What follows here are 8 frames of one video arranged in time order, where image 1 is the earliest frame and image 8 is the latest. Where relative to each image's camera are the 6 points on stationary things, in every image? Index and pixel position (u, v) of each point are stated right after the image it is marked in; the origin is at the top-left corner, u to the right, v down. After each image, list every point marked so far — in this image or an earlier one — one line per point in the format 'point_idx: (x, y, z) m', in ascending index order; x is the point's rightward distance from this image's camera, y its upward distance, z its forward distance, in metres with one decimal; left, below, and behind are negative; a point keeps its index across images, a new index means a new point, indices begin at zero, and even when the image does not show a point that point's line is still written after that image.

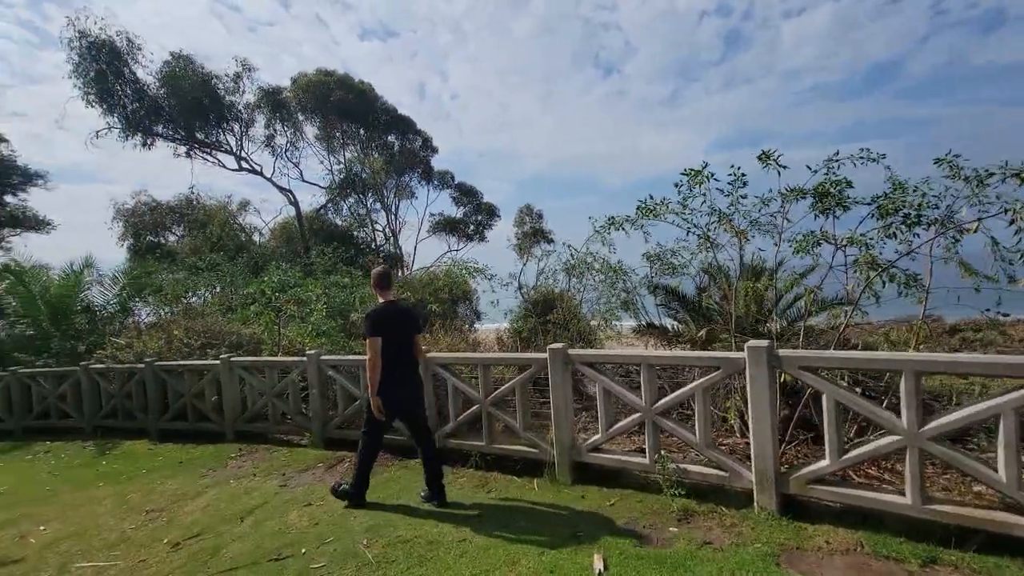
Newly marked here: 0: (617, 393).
0: (+0.9, -0.9, +4.3) m
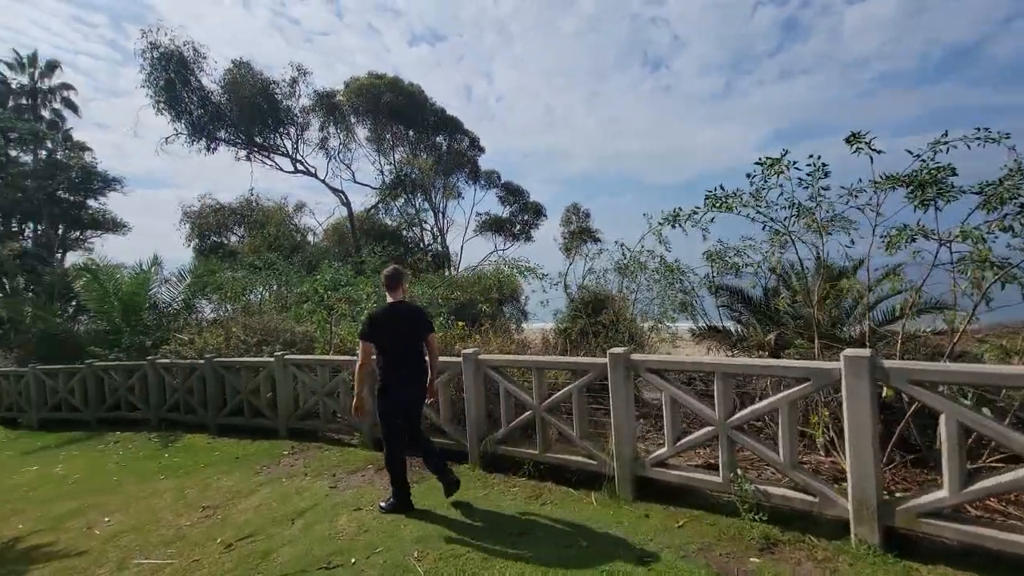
0: (+1.4, -0.9, +3.9) m
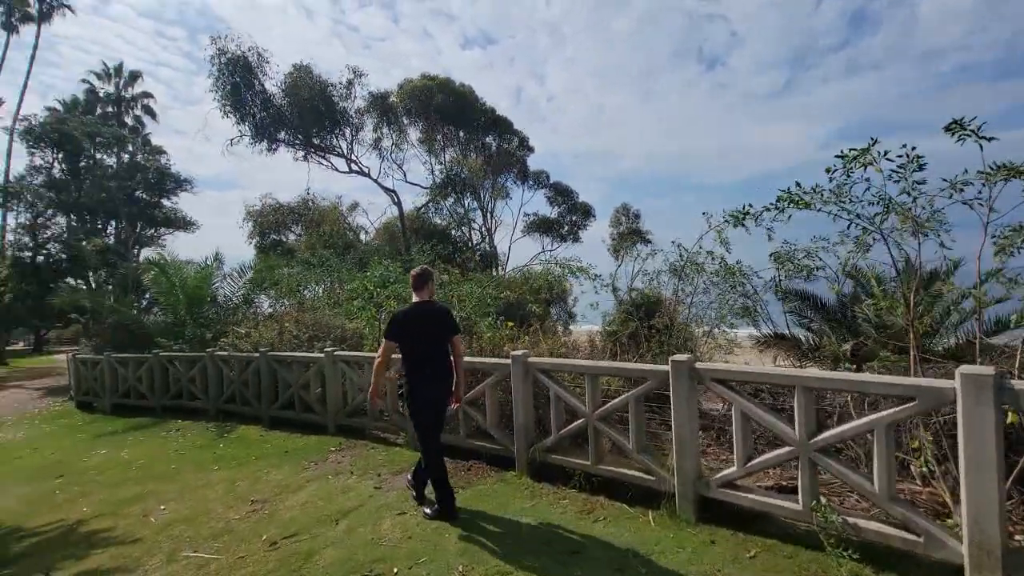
0: (+1.8, -0.9, +3.5) m
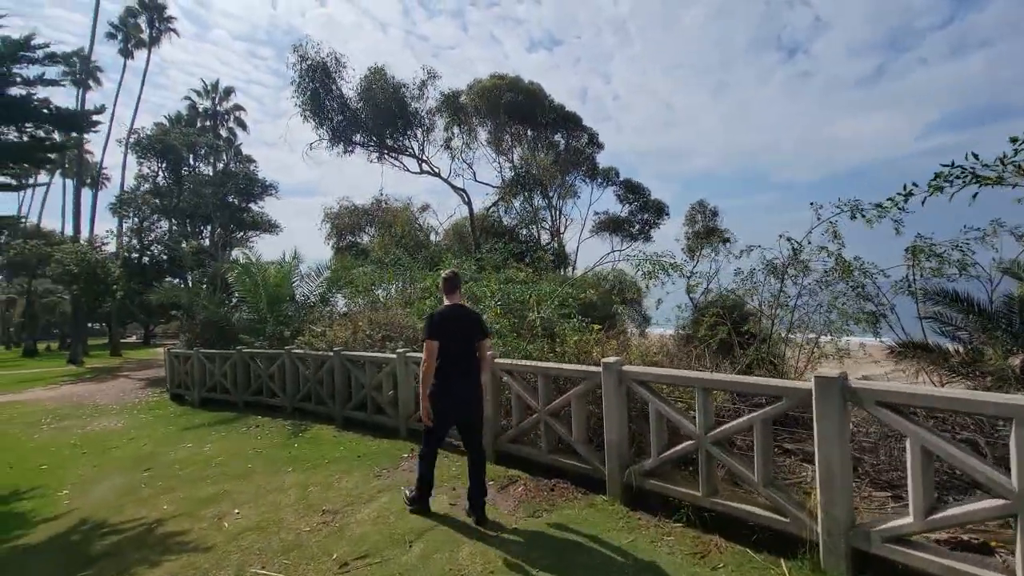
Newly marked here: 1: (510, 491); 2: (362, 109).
0: (+2.4, -0.9, +2.7) m
1: (0.0, -2.0, +4.8) m
2: (-5.5, +6.6, +18.0) m
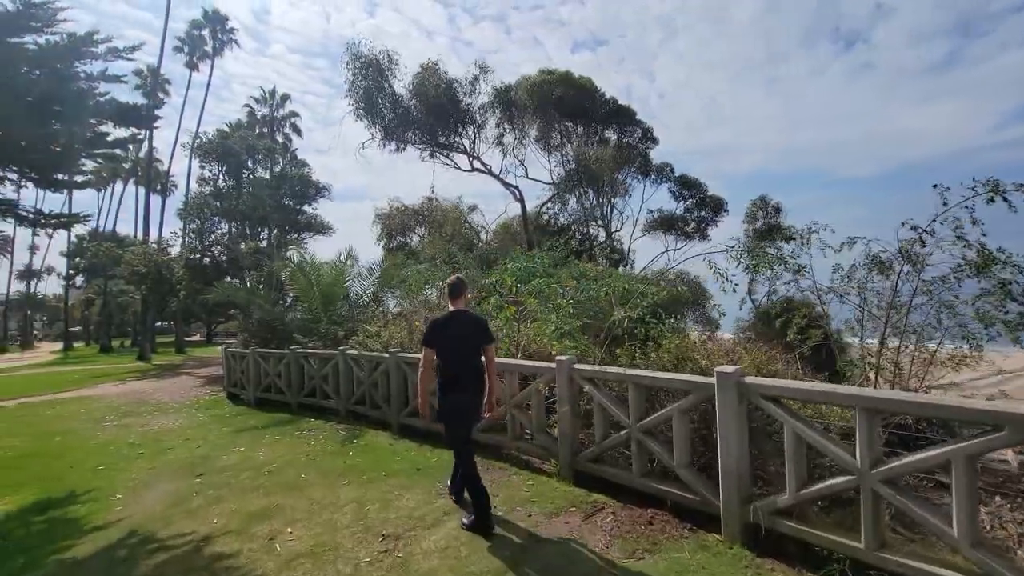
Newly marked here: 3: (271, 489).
0: (+2.9, -0.9, +1.7) m
1: (+0.7, -2.0, +4.1) m
2: (-3.6, +6.6, +17.7) m
3: (-2.6, -2.2, +5.4) m
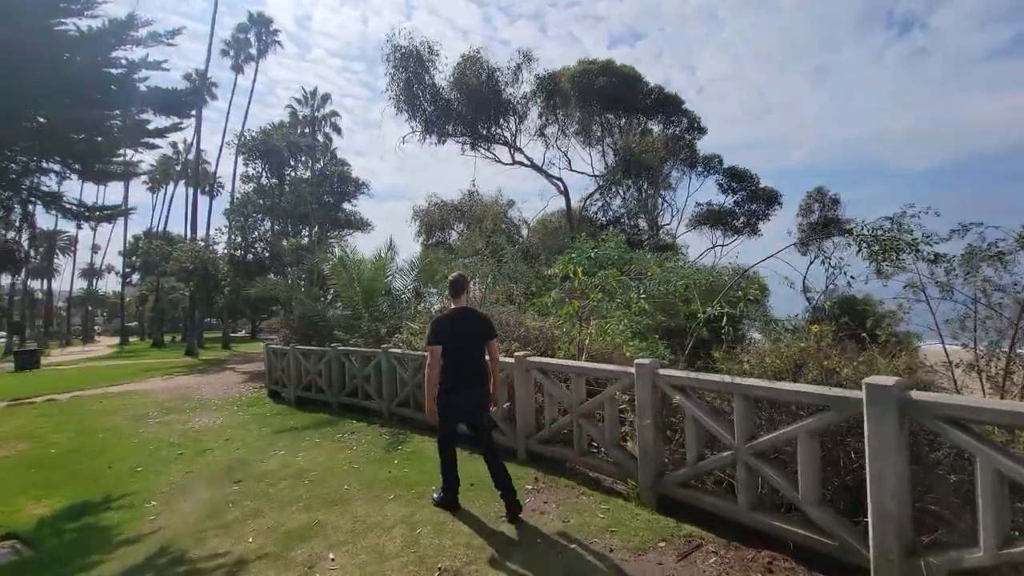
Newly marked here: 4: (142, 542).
0: (+3.3, -0.8, +0.8) m
1: (+1.3, -1.9, +3.3) m
2: (-2.0, +6.7, +17.2) m
3: (-2.0, -2.1, +4.8) m
4: (-3.3, -2.3, +4.4) m
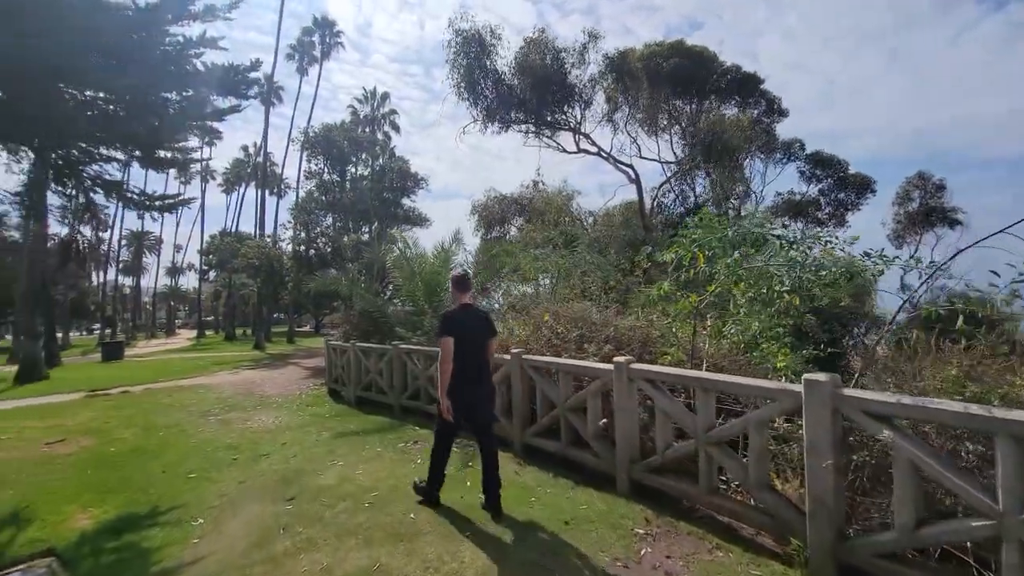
0: (+3.7, -0.8, -0.6) m
1: (+1.9, -1.8, +2.2) m
2: (+0.2, +6.8, +16.2) m
3: (-1.1, -2.0, +4.0) m
4: (-2.5, -2.2, +3.7) m
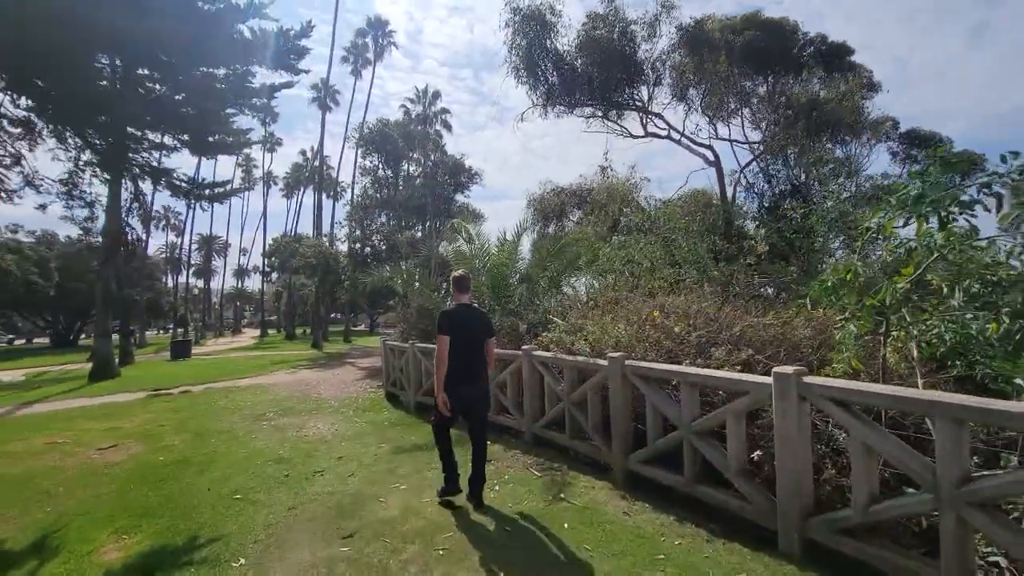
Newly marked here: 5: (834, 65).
0: (+4.0, -0.6, -2.1) m
1: (+2.5, -1.7, +0.8) m
2: (+2.1, +7.0, +15.0) m
3: (-0.4, -1.9, +3.0) m
4: (-1.8, -2.1, +2.8) m
5: (+11.9, +8.3, +17.7) m
